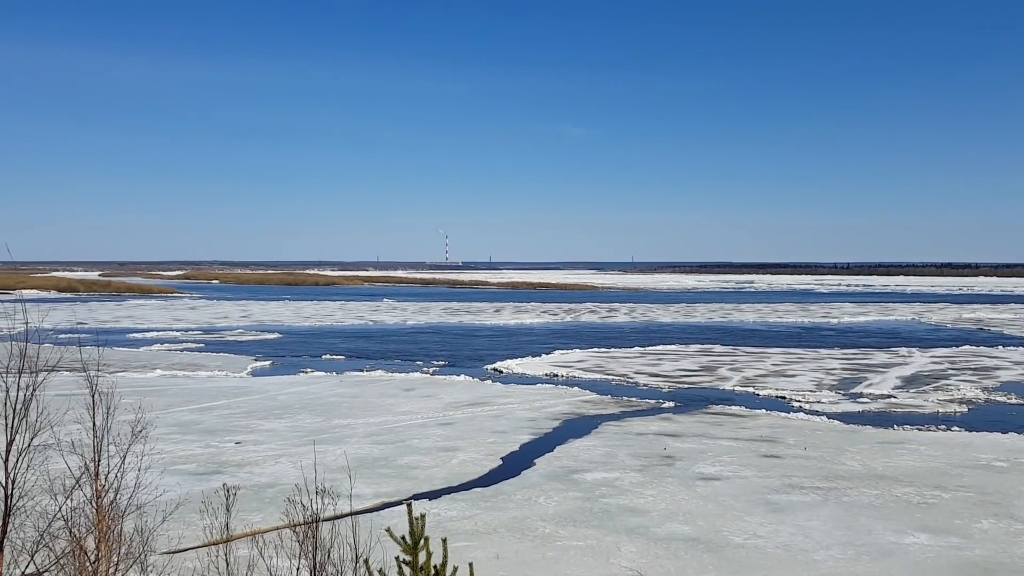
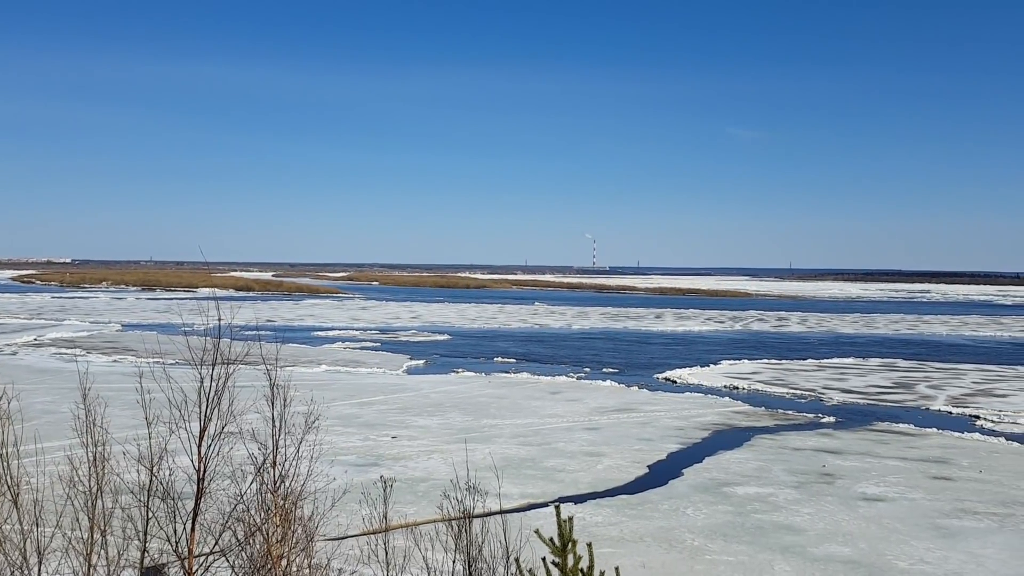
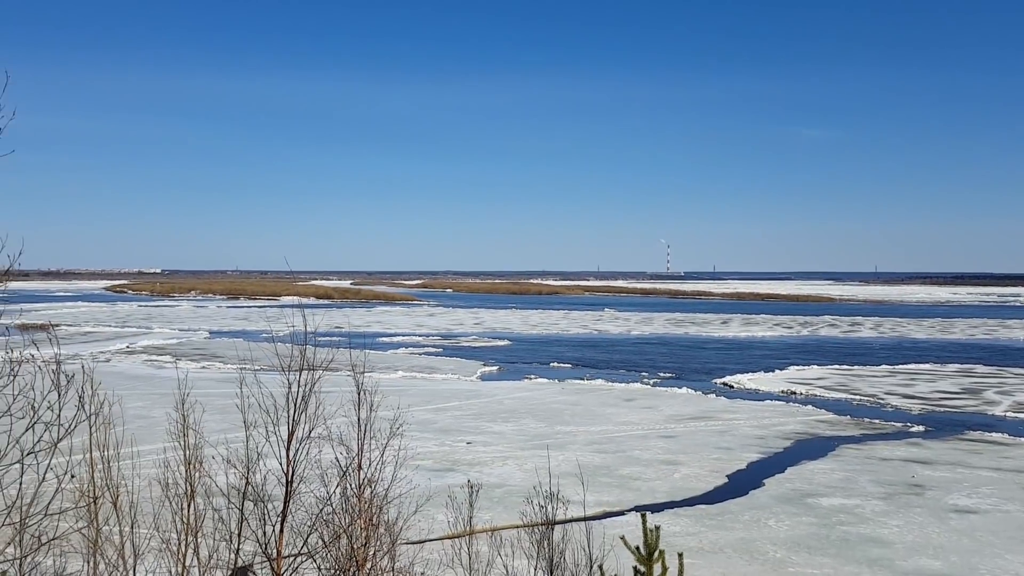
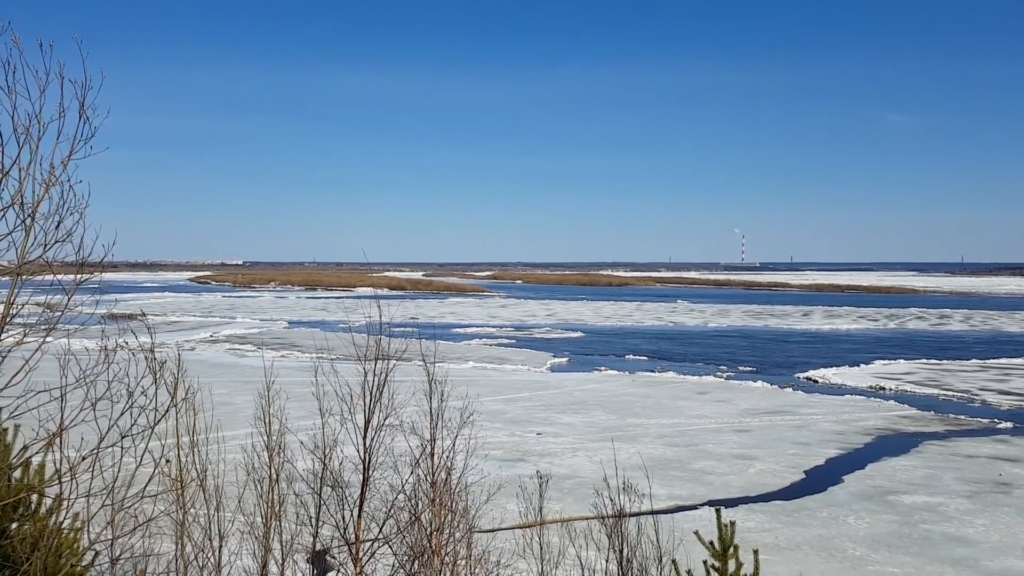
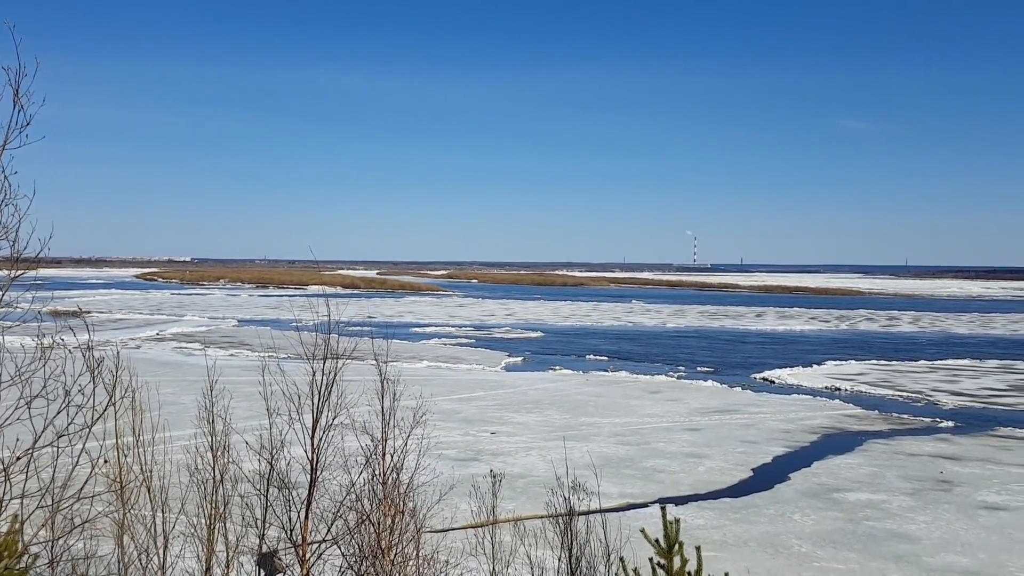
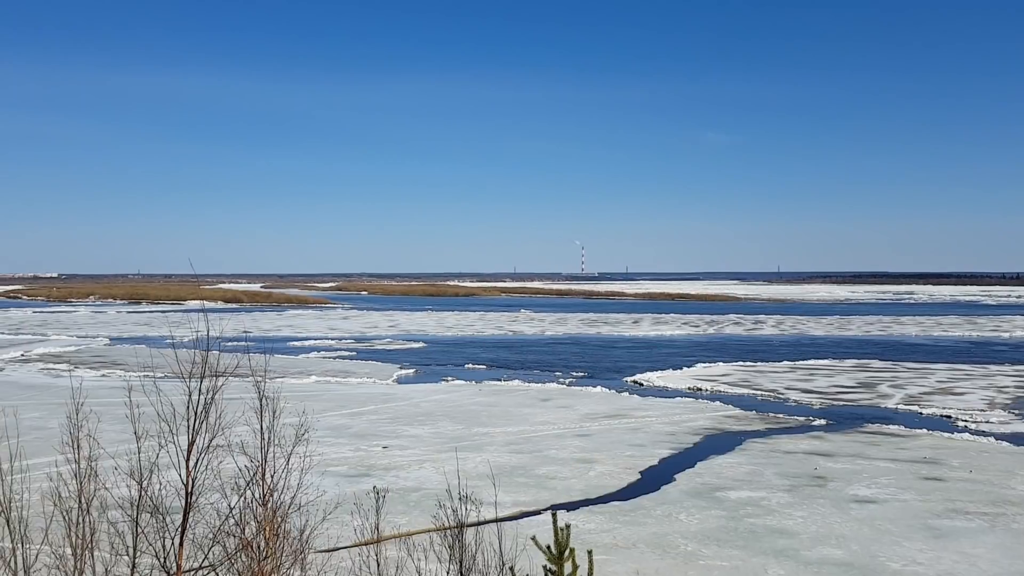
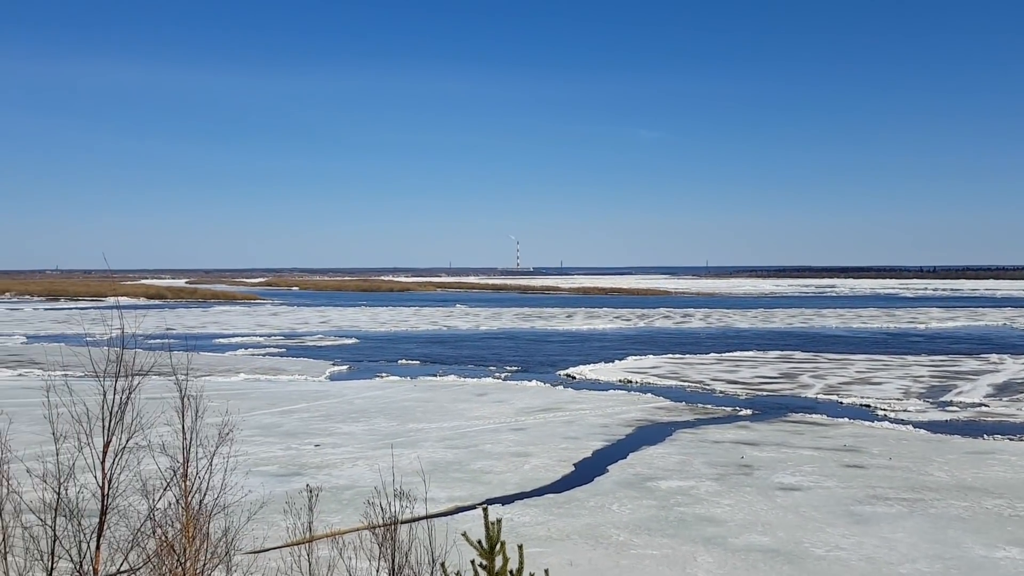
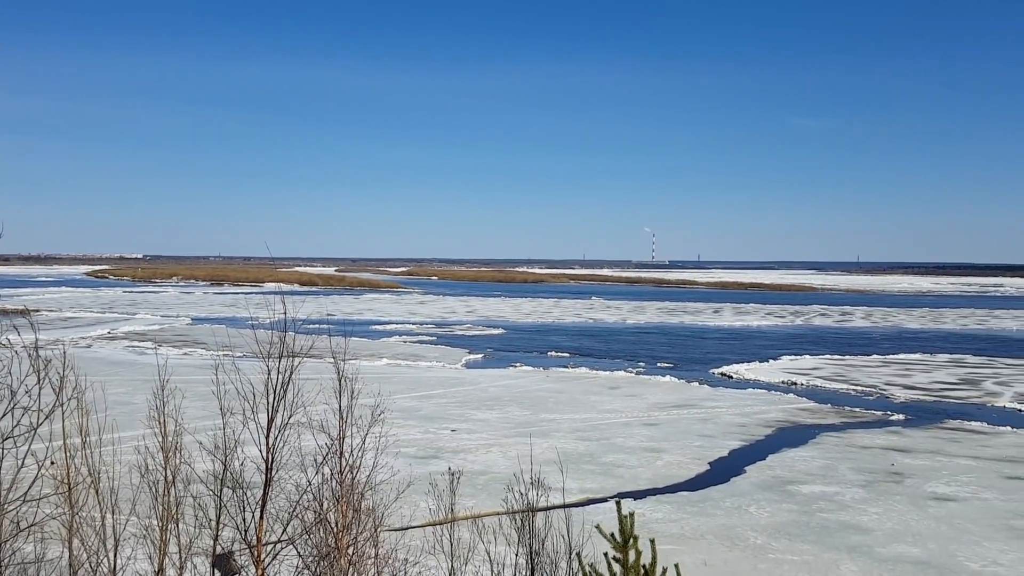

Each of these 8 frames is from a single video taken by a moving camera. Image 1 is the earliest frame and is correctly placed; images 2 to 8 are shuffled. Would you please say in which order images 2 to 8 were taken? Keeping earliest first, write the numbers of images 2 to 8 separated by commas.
7, 6, 3, 4, 5, 8, 2
